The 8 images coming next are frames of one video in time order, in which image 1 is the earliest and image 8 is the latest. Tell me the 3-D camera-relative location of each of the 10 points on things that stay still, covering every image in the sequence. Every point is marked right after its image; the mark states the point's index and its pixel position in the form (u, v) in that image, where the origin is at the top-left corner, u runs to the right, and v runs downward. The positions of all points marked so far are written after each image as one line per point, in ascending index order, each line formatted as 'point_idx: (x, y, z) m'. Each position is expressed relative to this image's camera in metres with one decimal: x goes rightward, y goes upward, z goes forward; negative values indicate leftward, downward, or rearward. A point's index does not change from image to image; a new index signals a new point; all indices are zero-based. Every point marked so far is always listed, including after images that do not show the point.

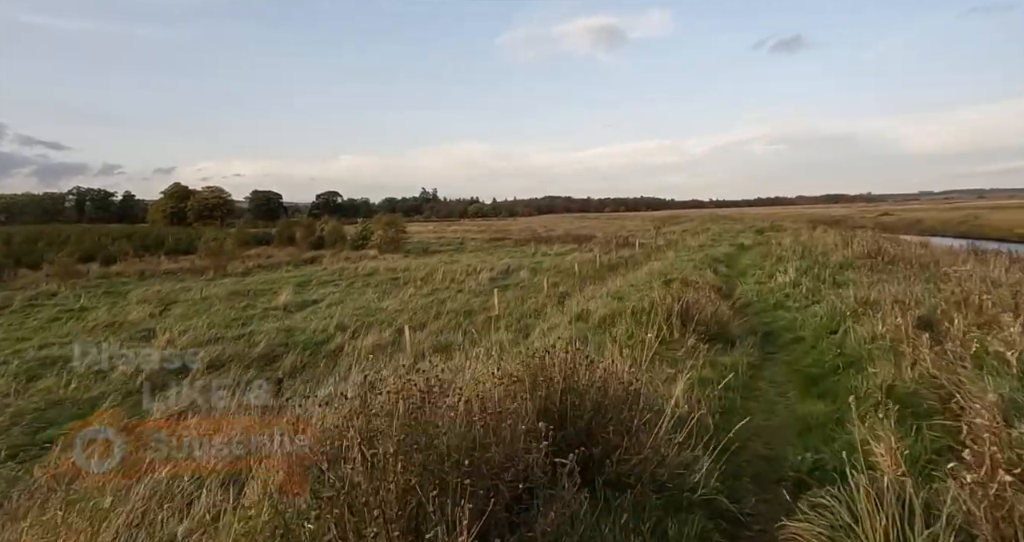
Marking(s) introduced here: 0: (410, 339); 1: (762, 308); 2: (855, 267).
0: (-2.7, -1.9, +15.2) m
1: (+4.8, -0.8, +10.9) m
2: (+8.3, 0.0, +13.8) m
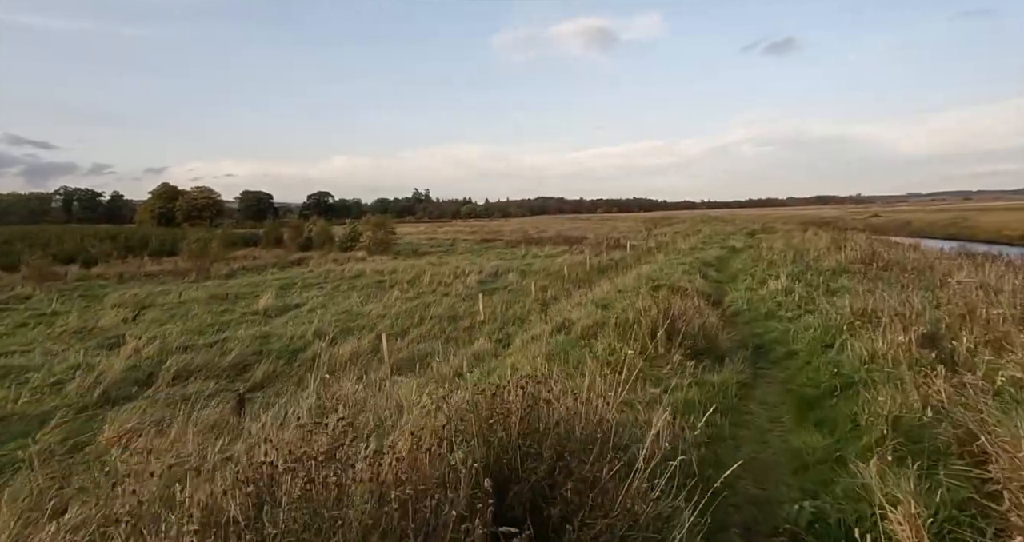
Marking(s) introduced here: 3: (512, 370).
0: (-3.1, -2.0, +14.6) m
1: (+4.4, -0.9, +10.4) m
2: (+7.9, -0.1, +13.4) m
3: (0.0, -1.2, +7.1) m
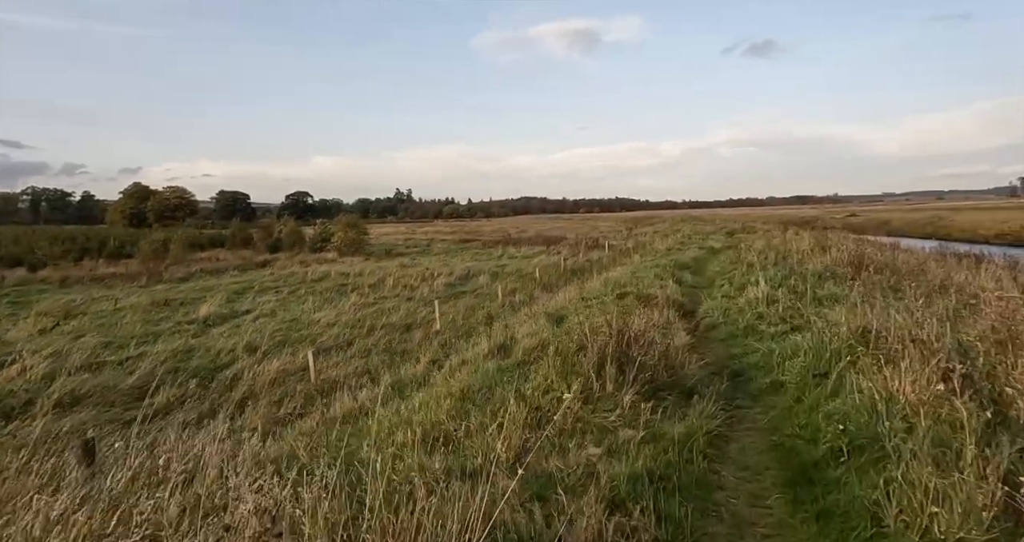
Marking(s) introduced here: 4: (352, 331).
0: (-4.3, -2.2, +12.8) m
1: (+3.4, -1.0, +8.8) m
2: (+6.7, -0.2, +11.9) m
3: (-0.9, -1.4, +5.4) m
4: (-5.1, -1.9, +18.2) m
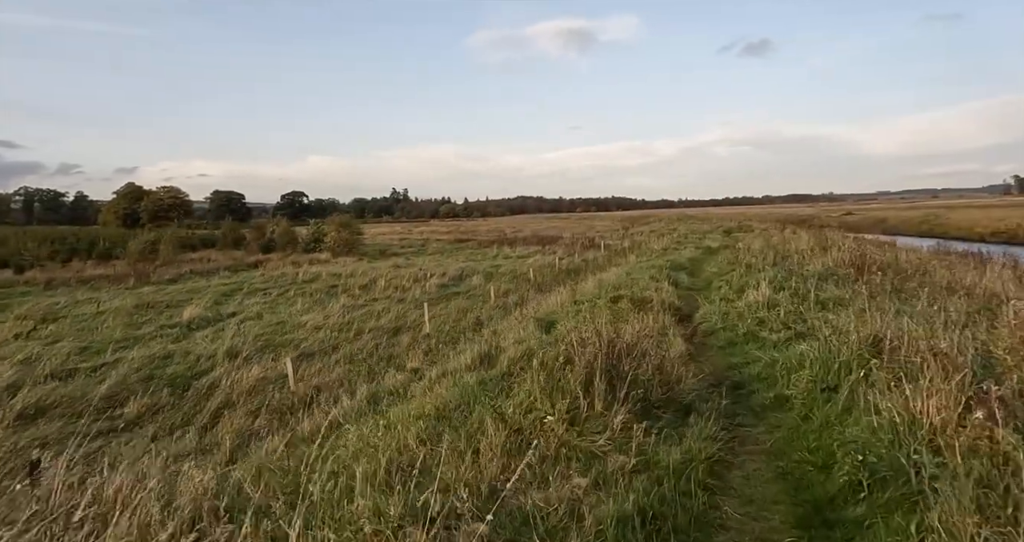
0: (-4.5, -2.2, +12.3) m
1: (+3.2, -1.1, +8.3) m
2: (+6.5, -0.2, +11.4) m
3: (-1.1, -1.4, +4.9) m
4: (-5.4, -1.9, +17.7) m
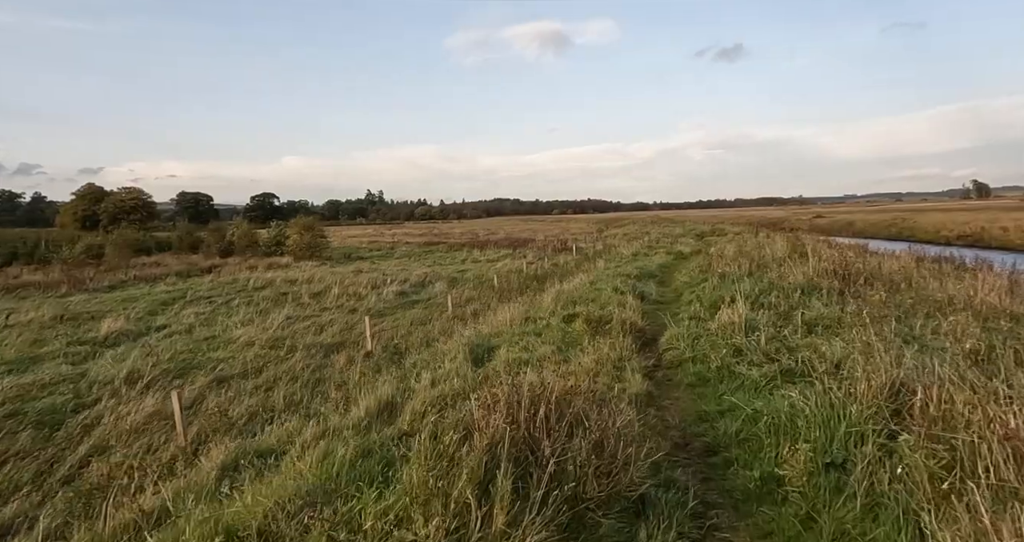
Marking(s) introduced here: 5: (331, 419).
0: (-5.6, -2.5, +10.4) m
1: (+2.2, -1.3, +6.7) m
2: (+5.4, -0.5, +10.0) m
3: (-1.9, -1.7, +3.1) m
4: (-6.7, -2.2, +15.7) m
5: (-2.0, -1.6, +6.3) m
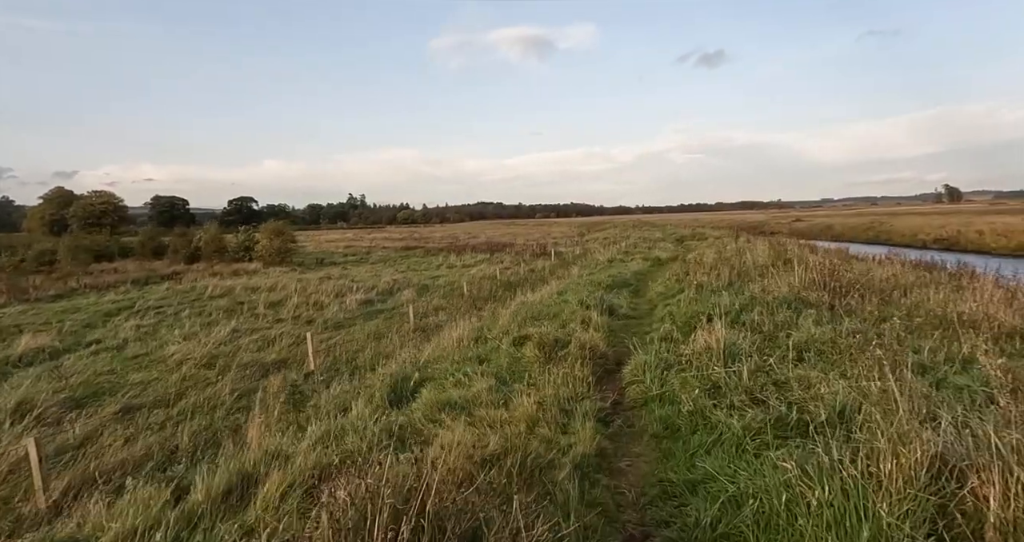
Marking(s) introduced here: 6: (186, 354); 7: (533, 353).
0: (-6.5, -2.7, +8.7) m
1: (+1.5, -1.5, +5.3) m
2: (+4.6, -0.7, +8.7) m
3: (-2.6, -1.8, +1.6) m
4: (-7.7, -2.5, +14.0) m
5: (-2.7, -1.8, +4.8) m
6: (-9.5, -2.4, +16.5) m
7: (+0.3, -1.1, +7.7) m
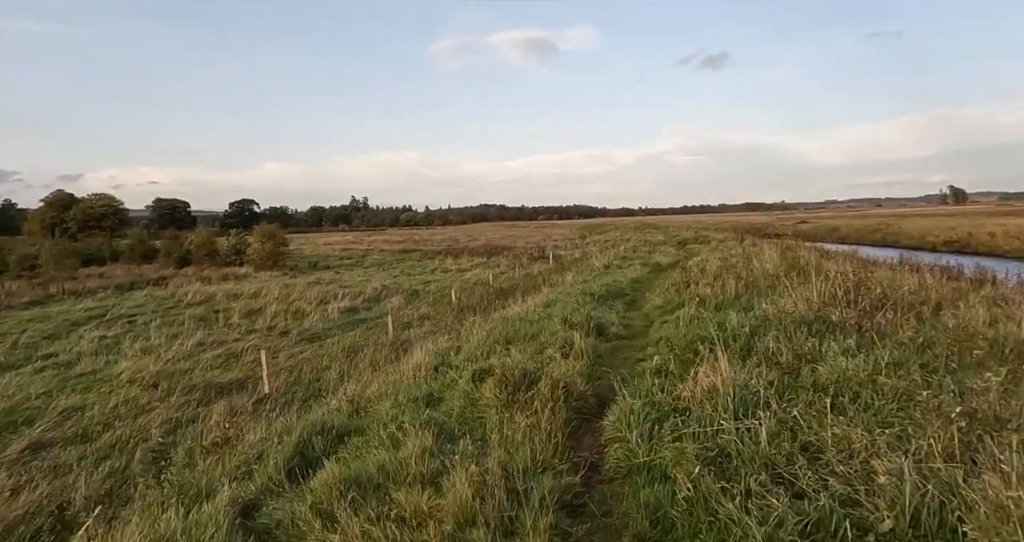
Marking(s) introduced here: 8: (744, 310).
0: (-6.9, -2.9, +7.2) m
1: (+1.0, -1.7, +3.8) m
2: (+4.1, -0.9, +7.1) m
3: (-3.1, -2.0, +0.1) m
4: (-8.2, -2.7, +12.5) m
5: (-3.2, -2.0, +3.2) m
6: (-9.9, -2.7, +15.0) m
7: (-0.2, -1.3, +6.2) m
8: (+3.8, -0.6, +9.4) m
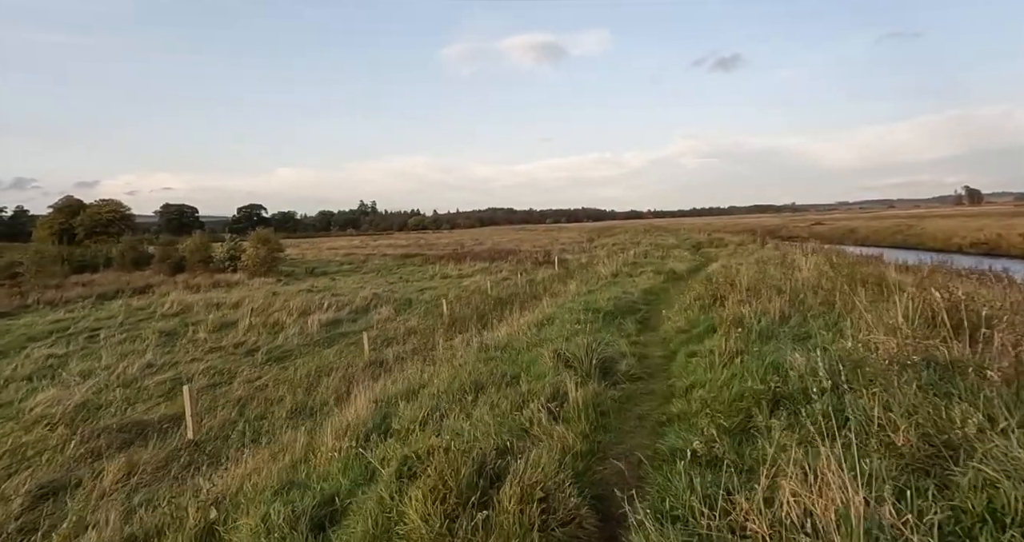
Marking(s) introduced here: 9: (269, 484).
0: (-7.3, -3.2, +4.8) m
1: (+0.6, -1.9, +1.2) m
2: (+3.7, -1.1, +4.5) m
3: (-3.5, -2.2, -2.4) m
4: (-8.5, -3.0, +10.1) m
5: (-3.7, -2.2, +0.8) m
6: (-10.1, -3.0, +12.6) m
7: (-0.6, -1.5, +3.6) m
8: (+3.5, -0.8, +6.8) m
9: (-2.0, -1.7, +4.7) m
